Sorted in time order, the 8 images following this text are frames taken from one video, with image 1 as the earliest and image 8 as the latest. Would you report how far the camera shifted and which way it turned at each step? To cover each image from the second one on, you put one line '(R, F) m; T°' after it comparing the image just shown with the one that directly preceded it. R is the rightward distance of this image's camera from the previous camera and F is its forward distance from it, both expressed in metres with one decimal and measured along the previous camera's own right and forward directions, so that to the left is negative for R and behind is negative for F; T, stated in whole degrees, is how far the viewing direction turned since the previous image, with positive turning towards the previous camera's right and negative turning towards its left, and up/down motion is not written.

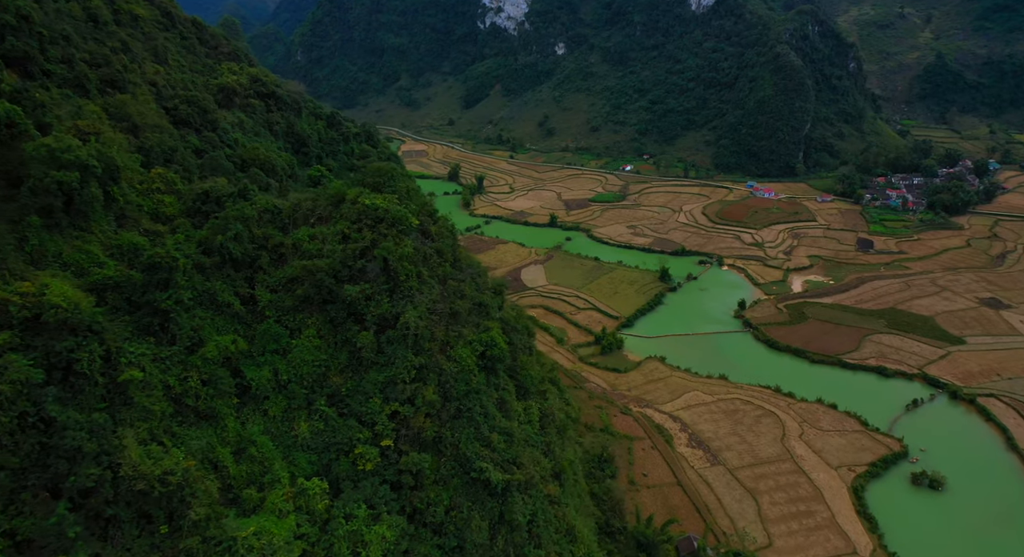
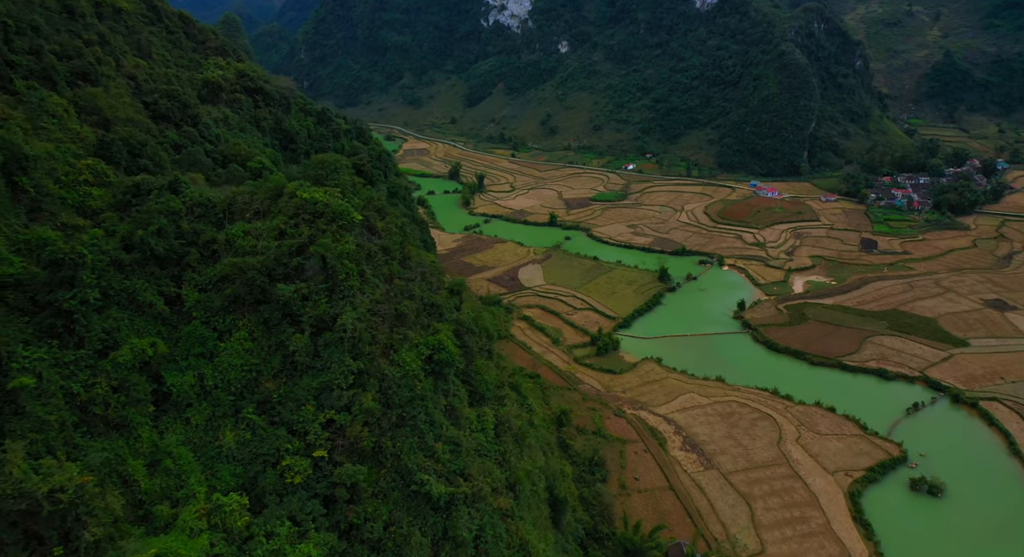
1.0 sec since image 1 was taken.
(+0.8, +0.6) m; -1°
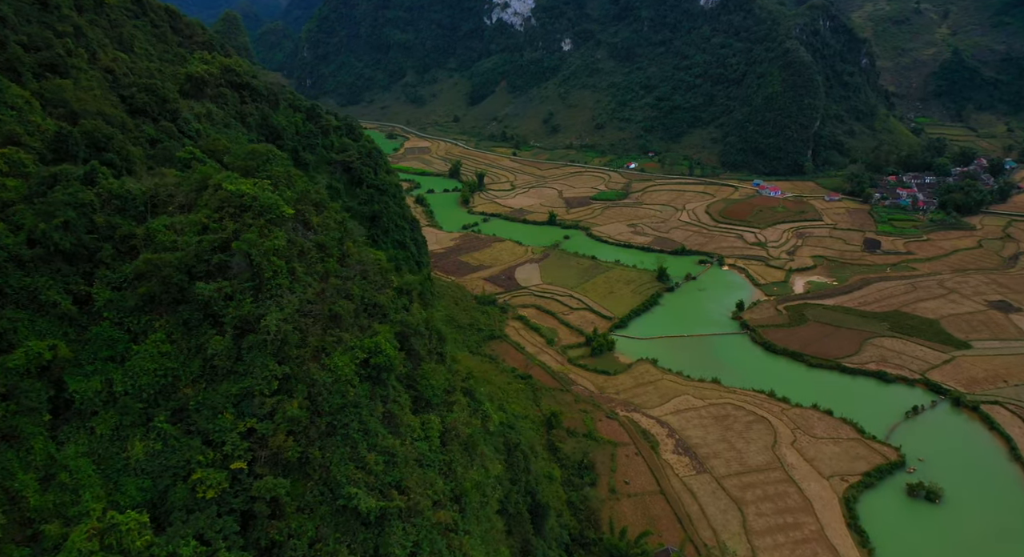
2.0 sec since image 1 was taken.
(+0.9, +0.5) m; -1°
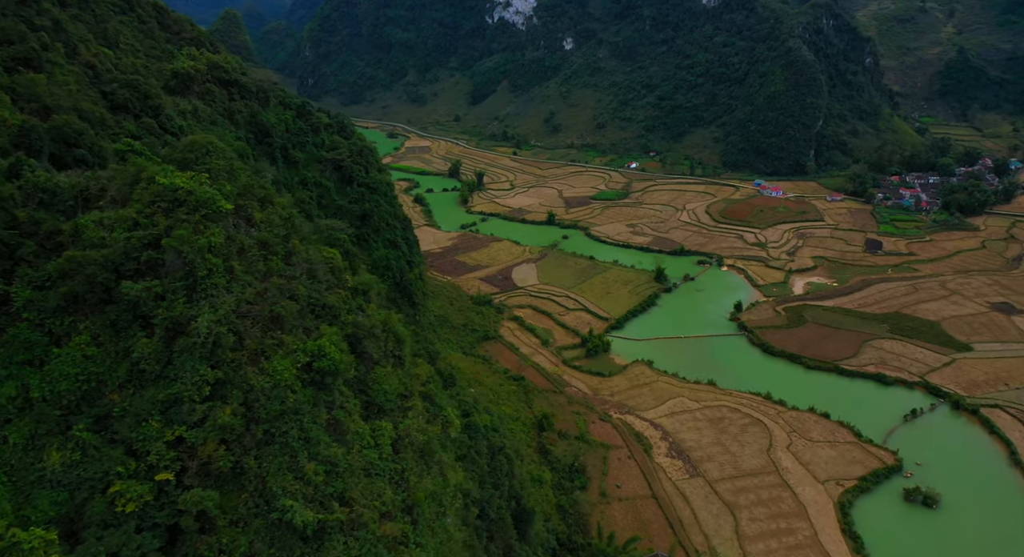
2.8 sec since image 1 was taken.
(+0.7, +0.4) m; 0°
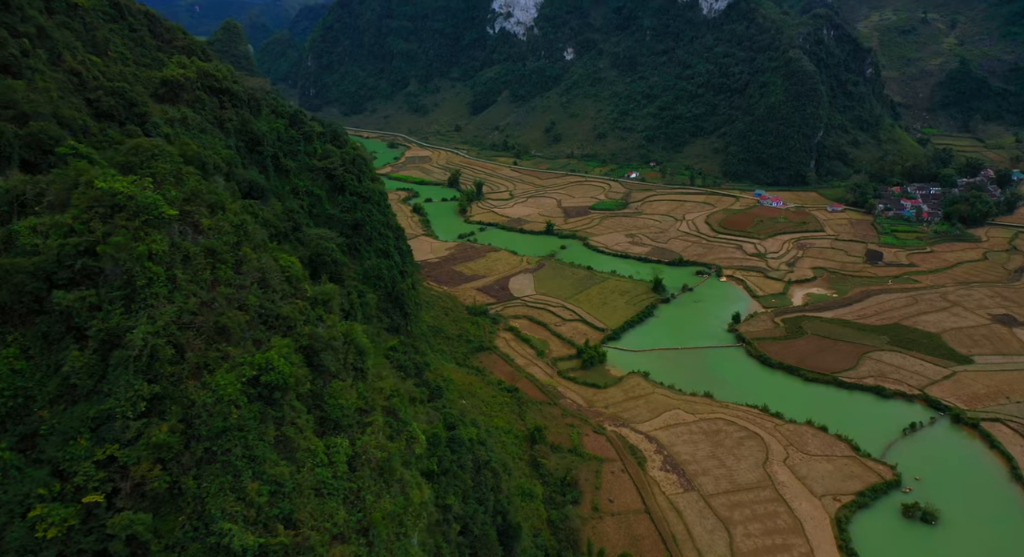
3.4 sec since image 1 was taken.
(+0.6, +0.4) m; 0°
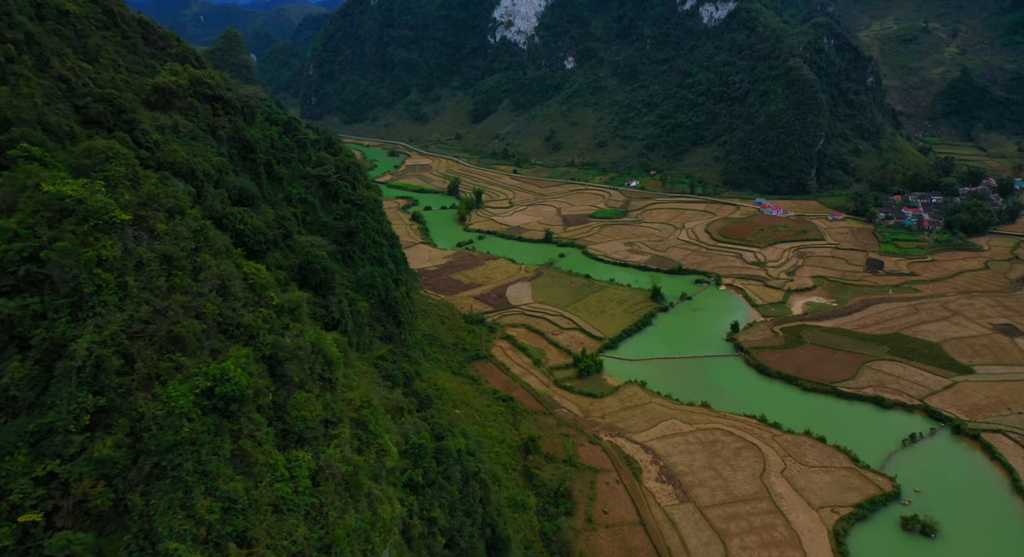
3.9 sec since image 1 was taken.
(+0.4, +0.3) m; 0°
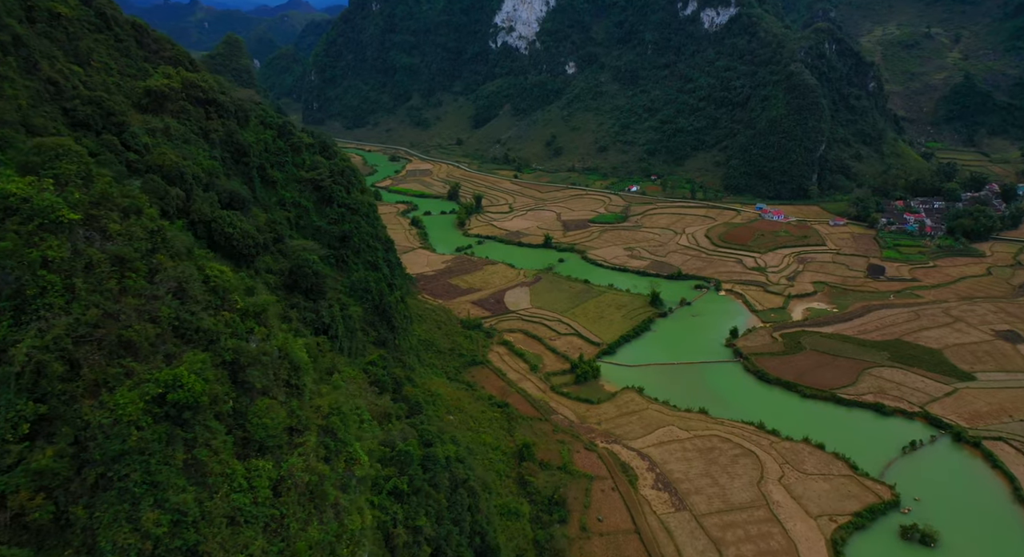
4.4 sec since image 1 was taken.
(+0.4, +0.3) m; 0°
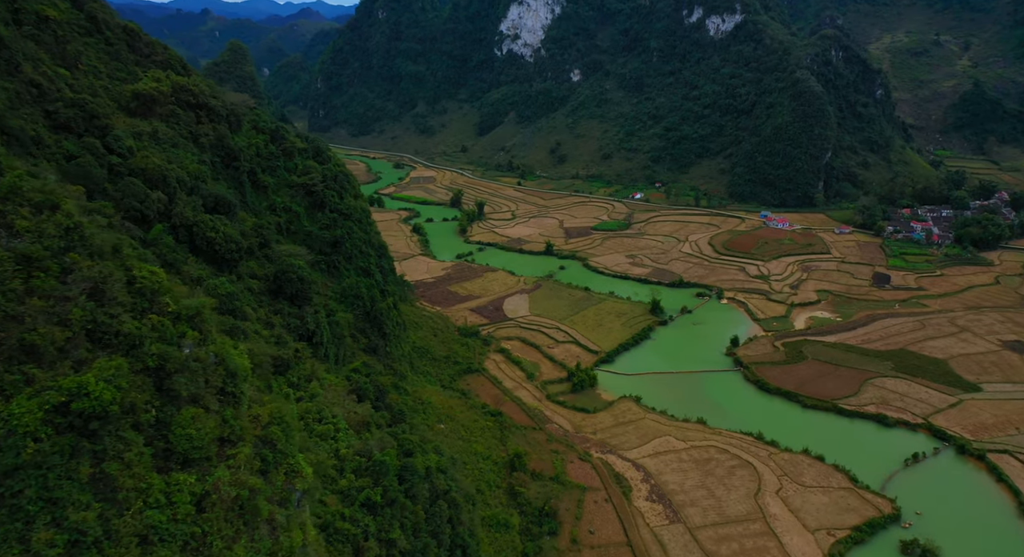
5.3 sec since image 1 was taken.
(+0.8, +0.4) m; -1°
